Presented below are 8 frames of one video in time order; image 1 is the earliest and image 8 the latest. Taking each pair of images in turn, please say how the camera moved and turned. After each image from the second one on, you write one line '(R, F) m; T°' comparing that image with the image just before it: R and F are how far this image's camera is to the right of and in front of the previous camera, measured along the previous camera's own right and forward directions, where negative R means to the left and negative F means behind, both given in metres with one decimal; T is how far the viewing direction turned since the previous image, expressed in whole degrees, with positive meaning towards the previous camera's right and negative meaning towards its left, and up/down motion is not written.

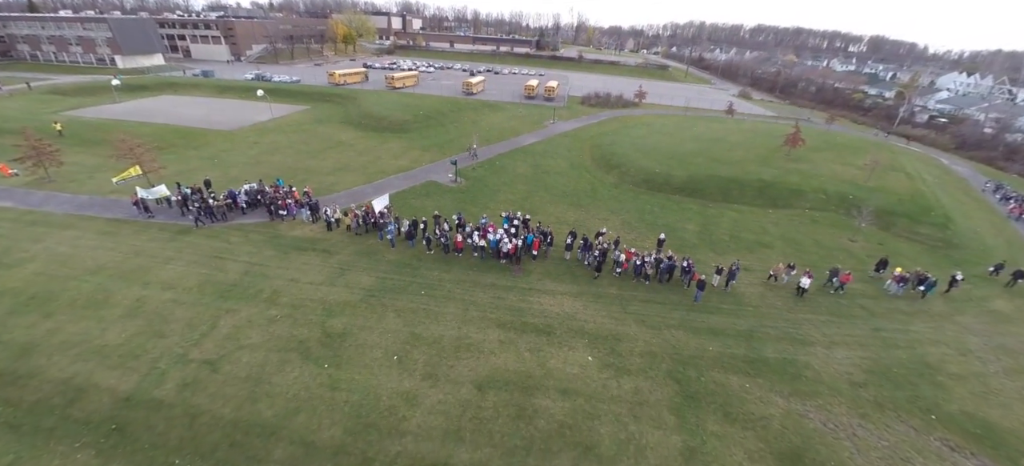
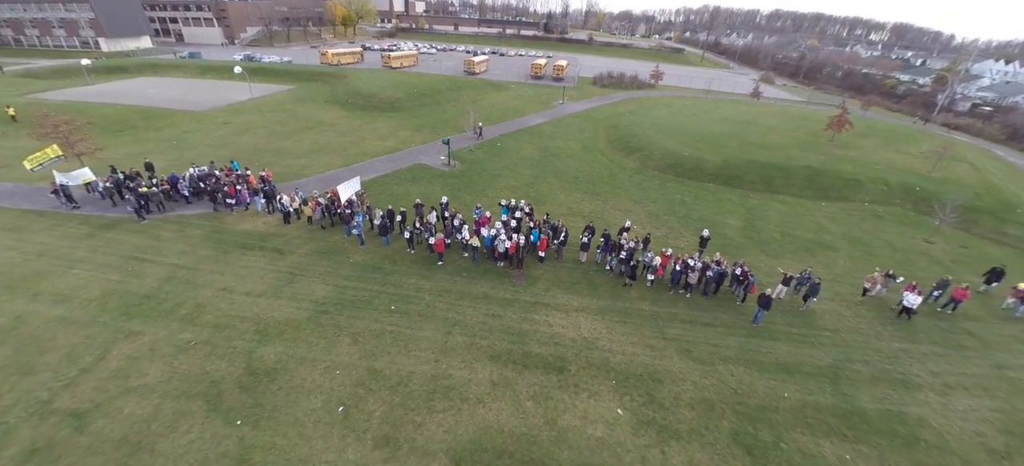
(+0.3, +5.4) m; -1°
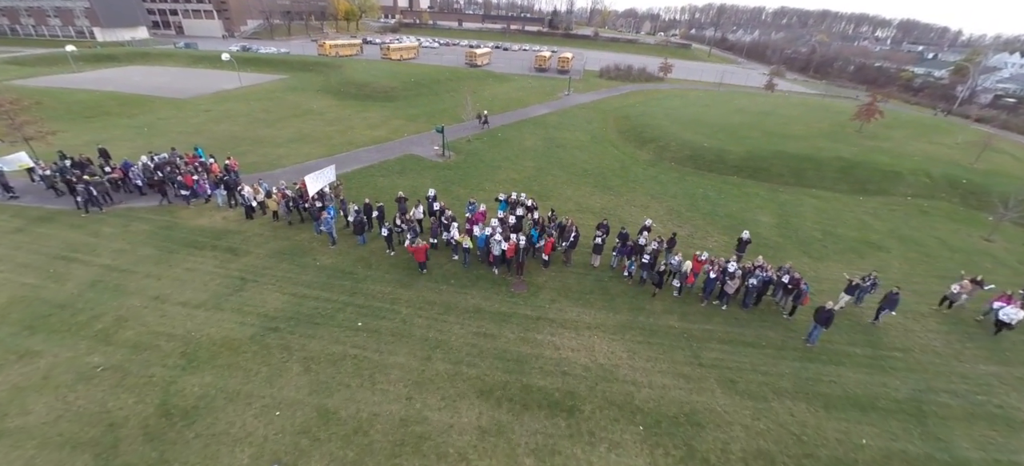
(+0.2, +3.1) m; 0°
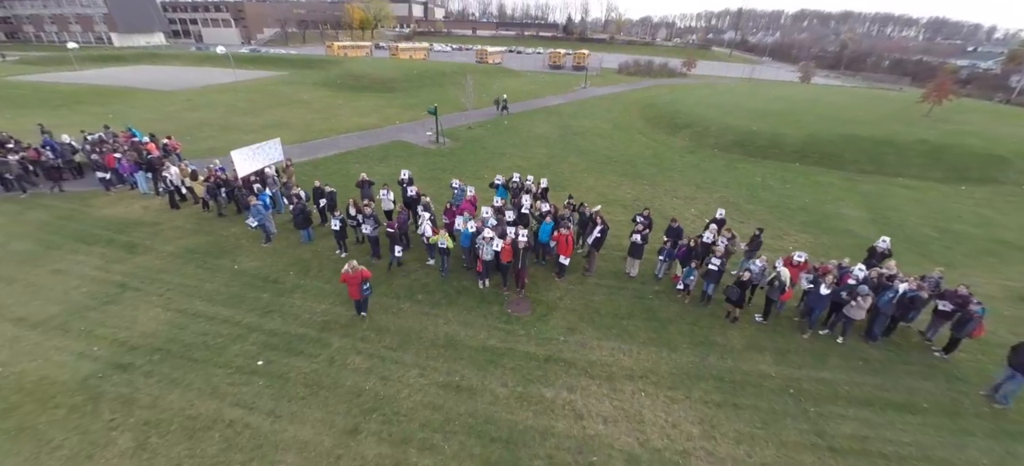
(+0.5, +4.8) m; -2°
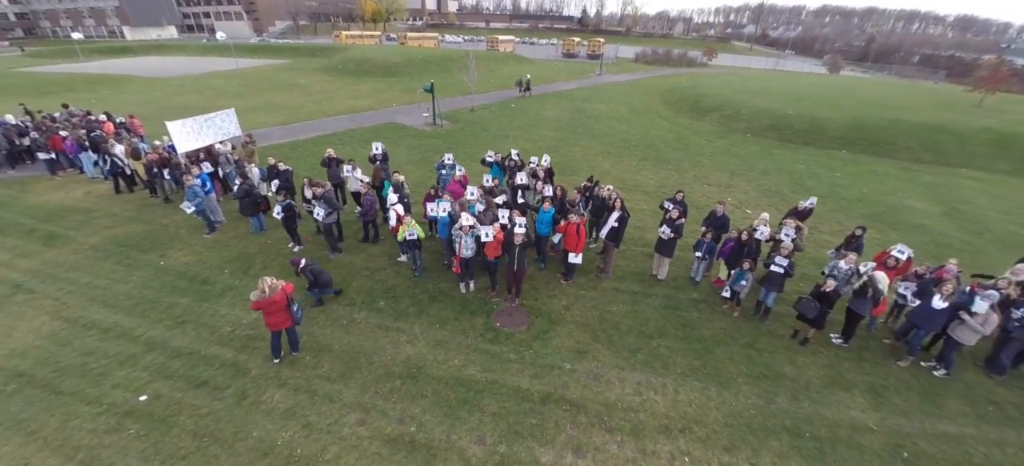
(+0.4, +2.4) m; -2°
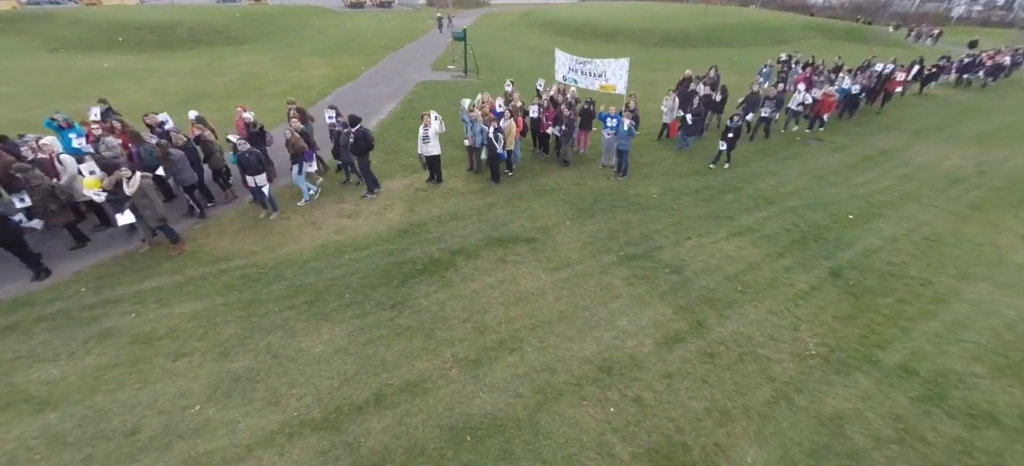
(+5.6, +3.0) m; +2°
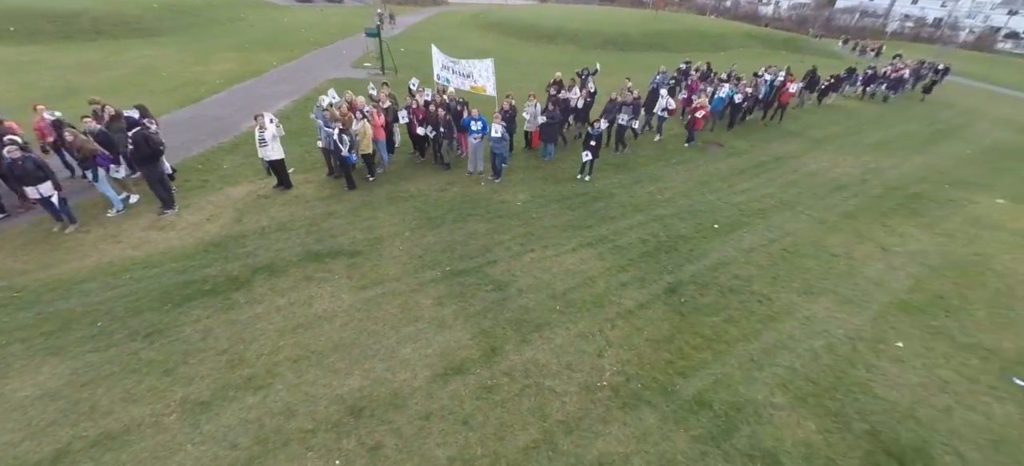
(+2.9, +0.6) m; +2°
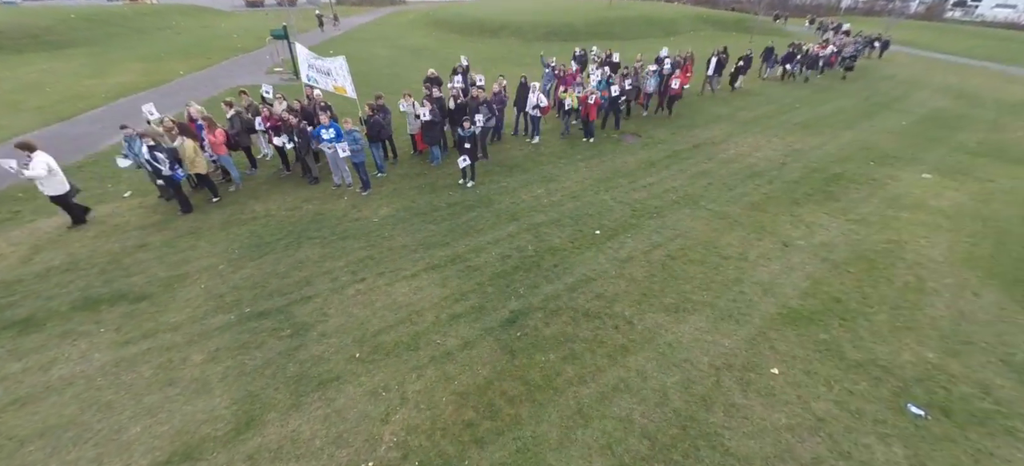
(+2.6, +1.0) m; 0°
